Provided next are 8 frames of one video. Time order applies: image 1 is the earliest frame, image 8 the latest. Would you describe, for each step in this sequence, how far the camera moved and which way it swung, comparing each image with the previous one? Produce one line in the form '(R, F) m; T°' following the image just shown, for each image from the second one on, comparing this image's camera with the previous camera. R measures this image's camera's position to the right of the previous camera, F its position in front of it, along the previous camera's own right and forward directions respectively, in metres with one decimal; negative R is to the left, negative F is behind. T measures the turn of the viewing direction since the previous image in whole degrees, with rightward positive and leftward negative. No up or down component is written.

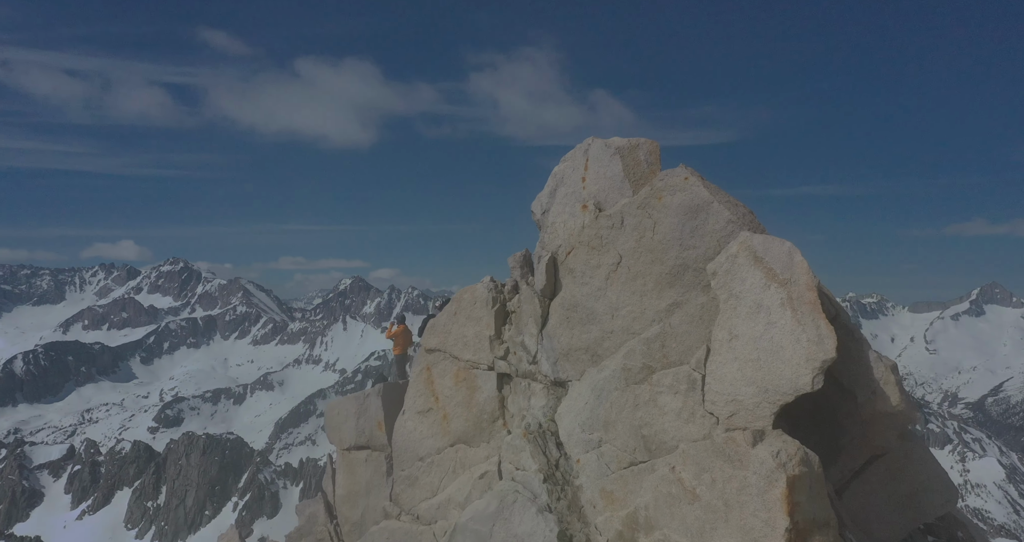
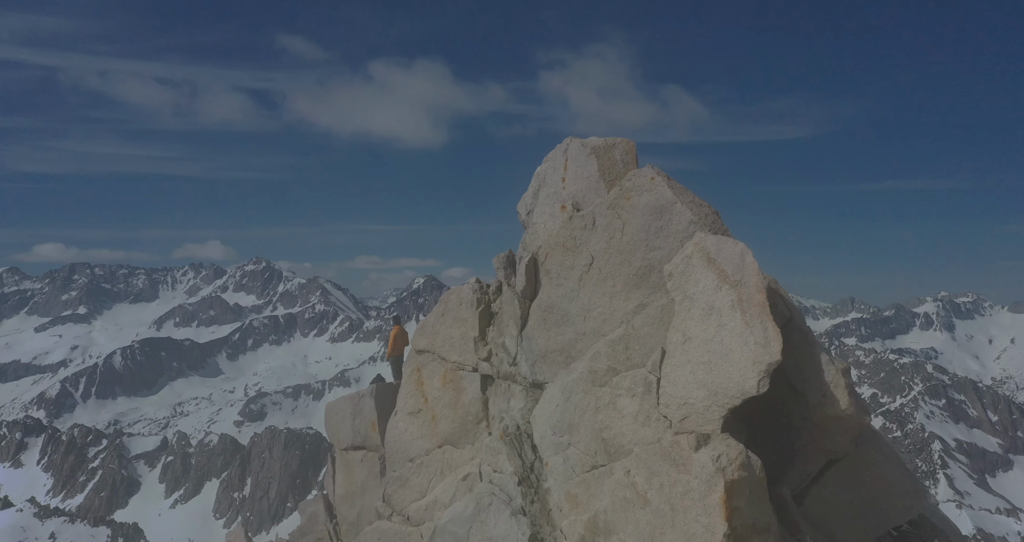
(+4.9, 0.0) m; -6°
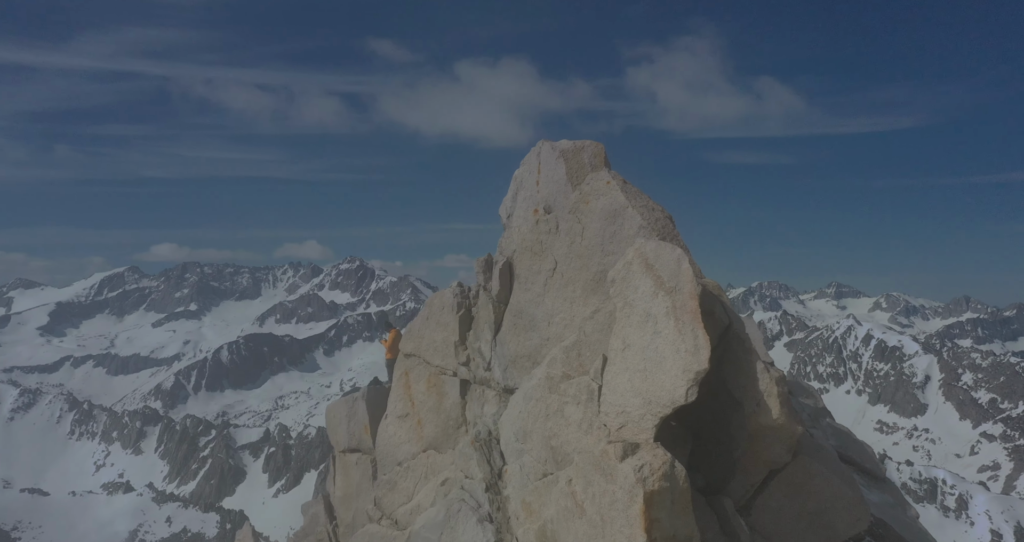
(+5.9, +0.4) m; -7°
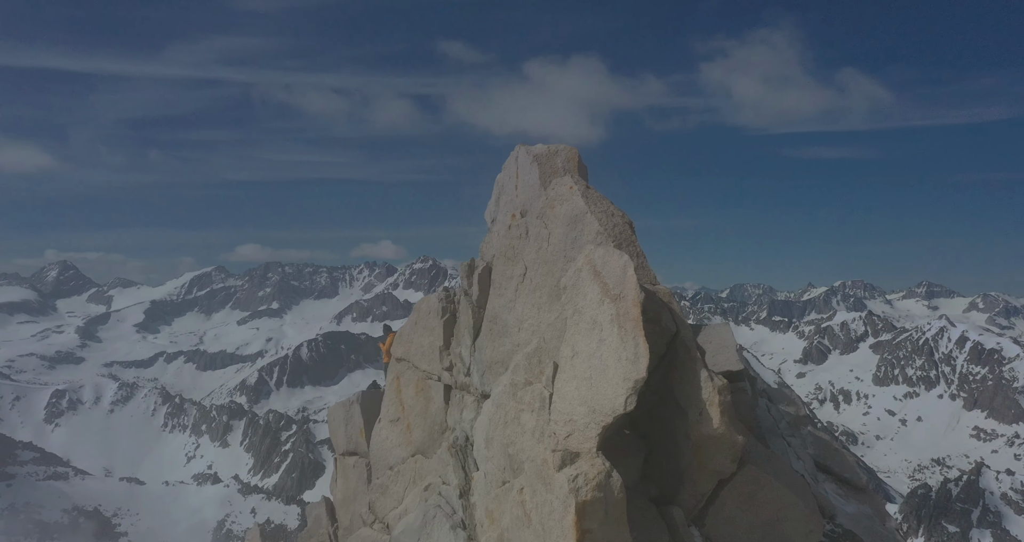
(+4.8, +0.4) m; -5°
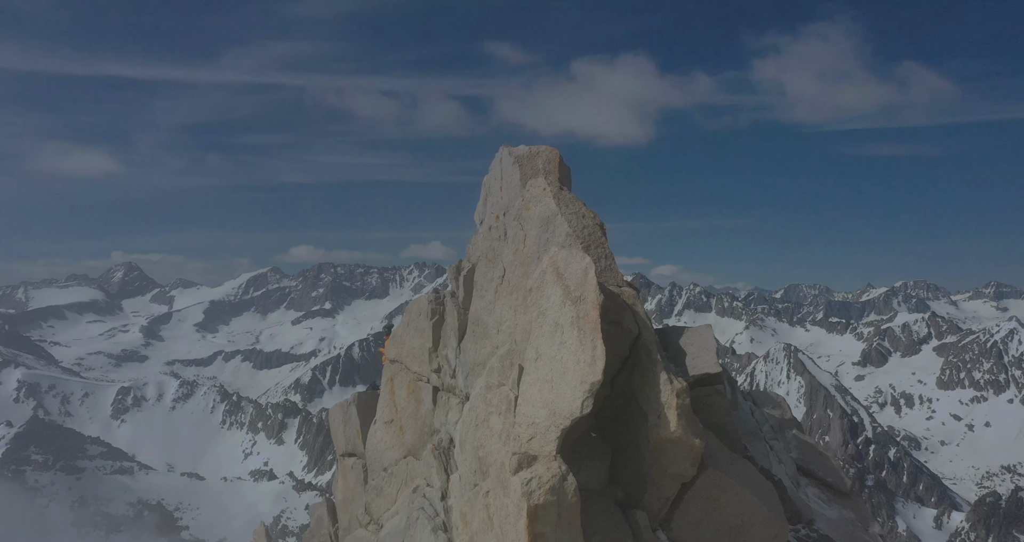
(+3.2, +0.3) m; -4°
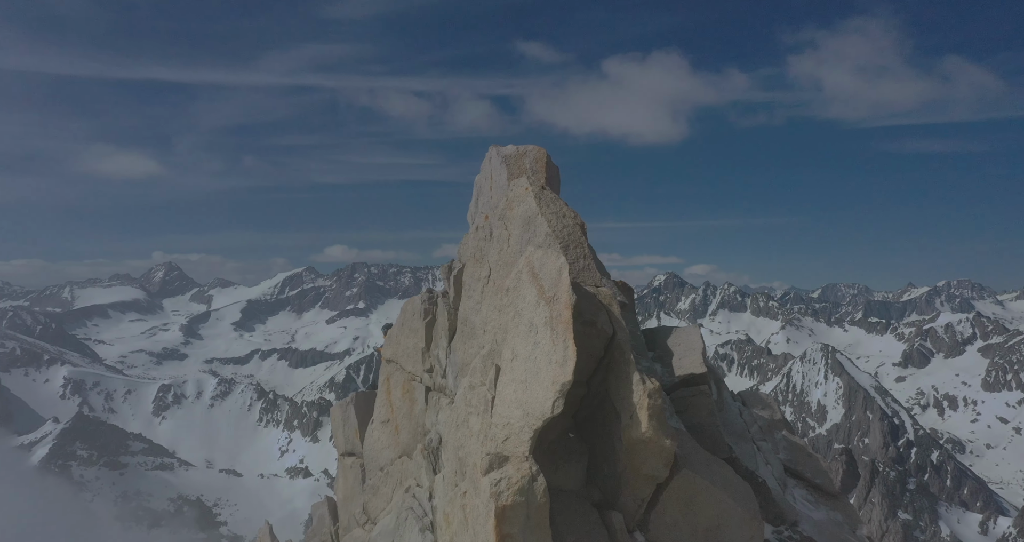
(+2.1, +0.2) m; -2°
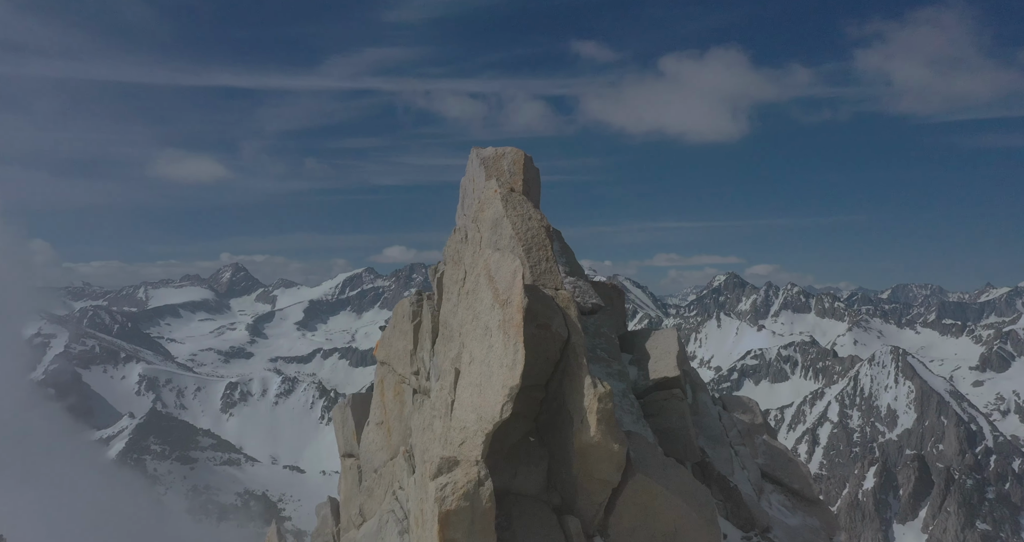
(+3.6, +0.5) m; -4°
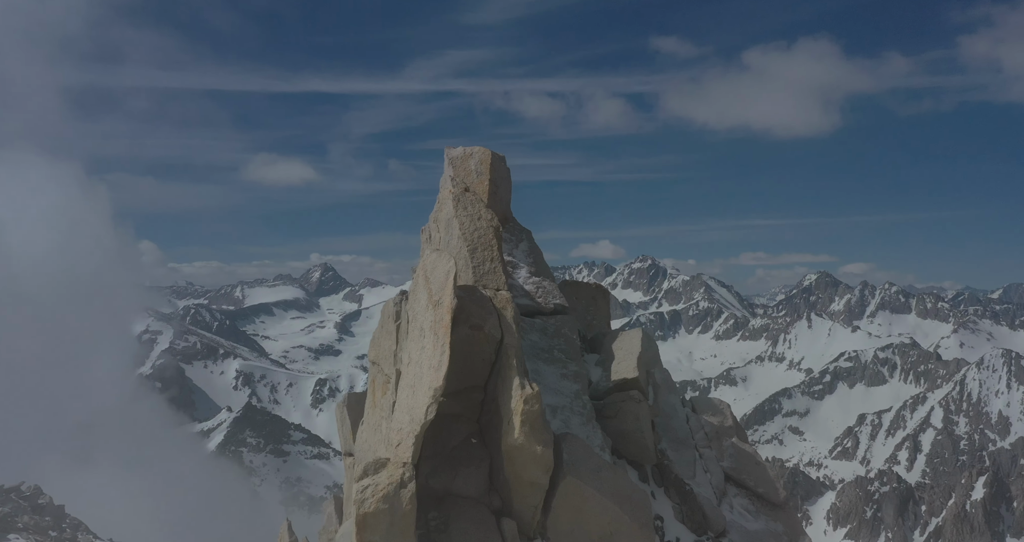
(+5.1, +0.7) m; -6°
